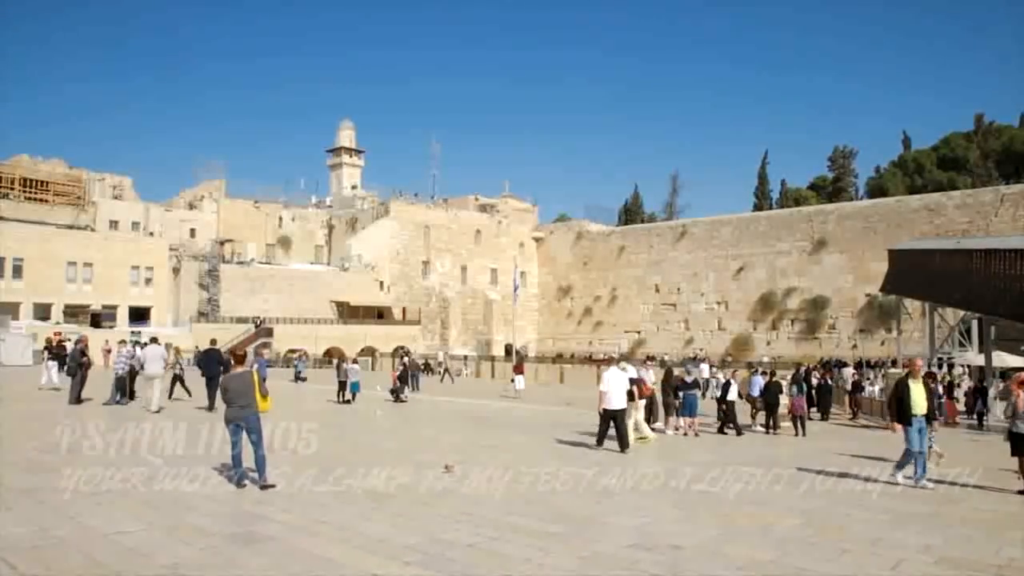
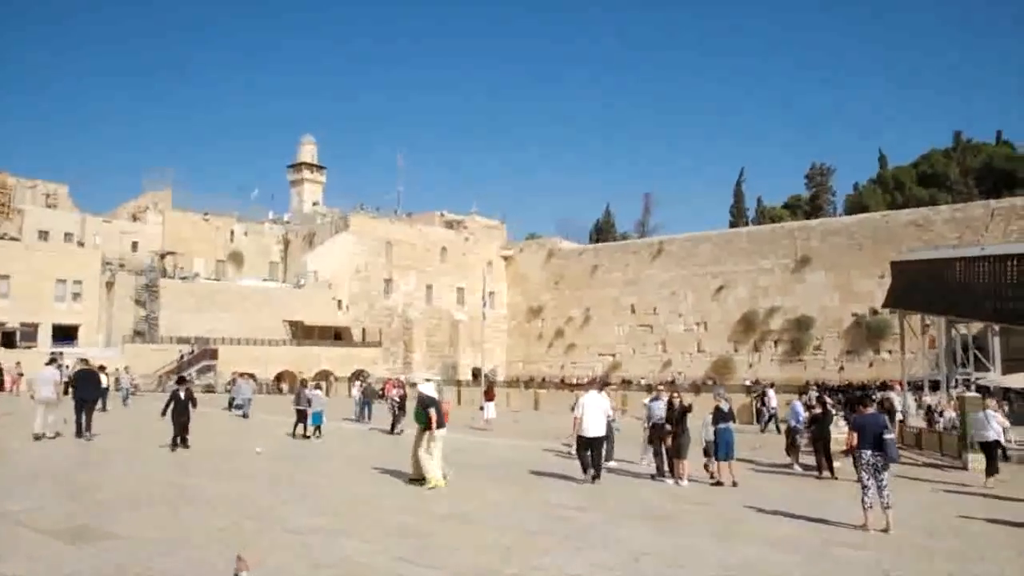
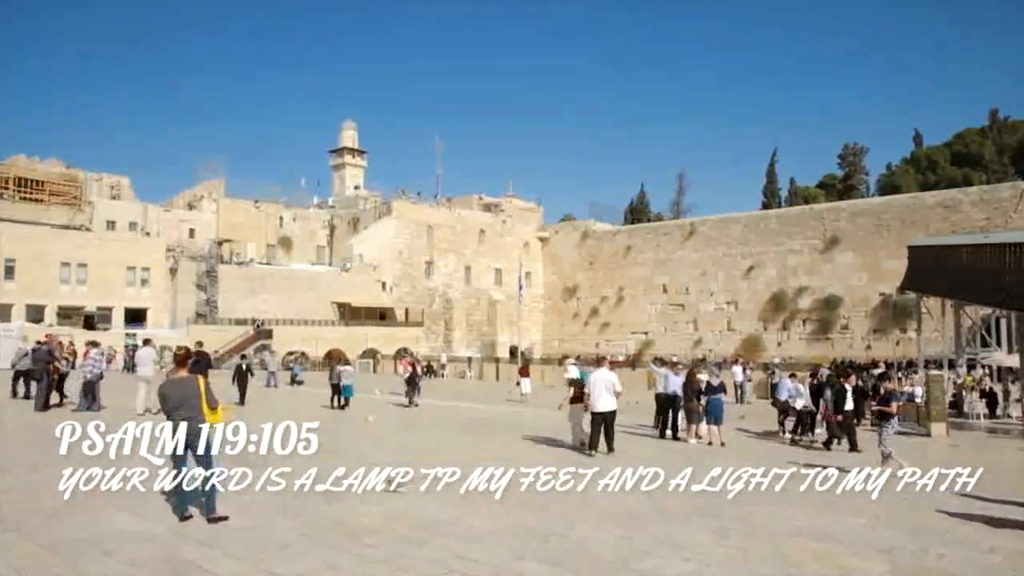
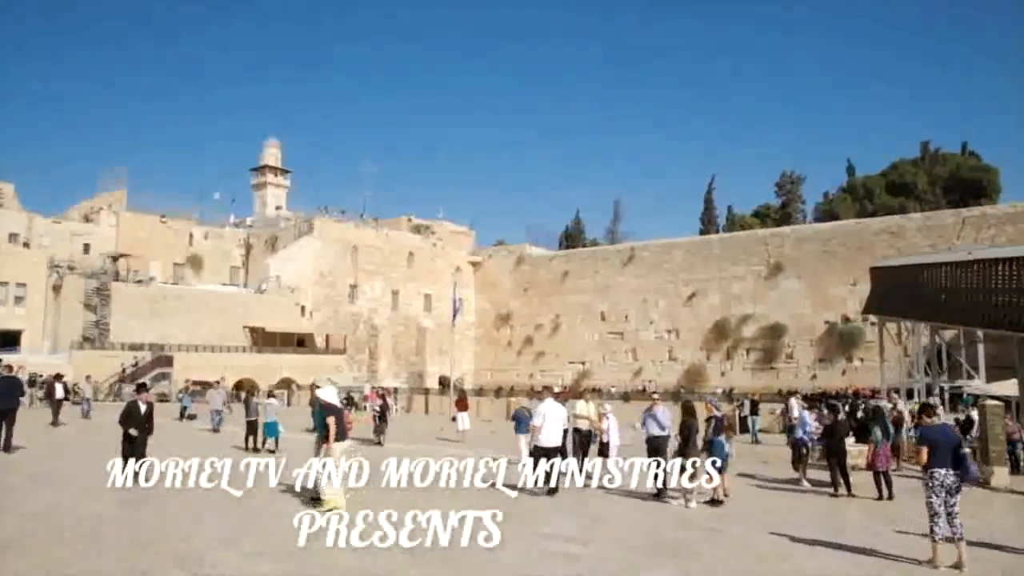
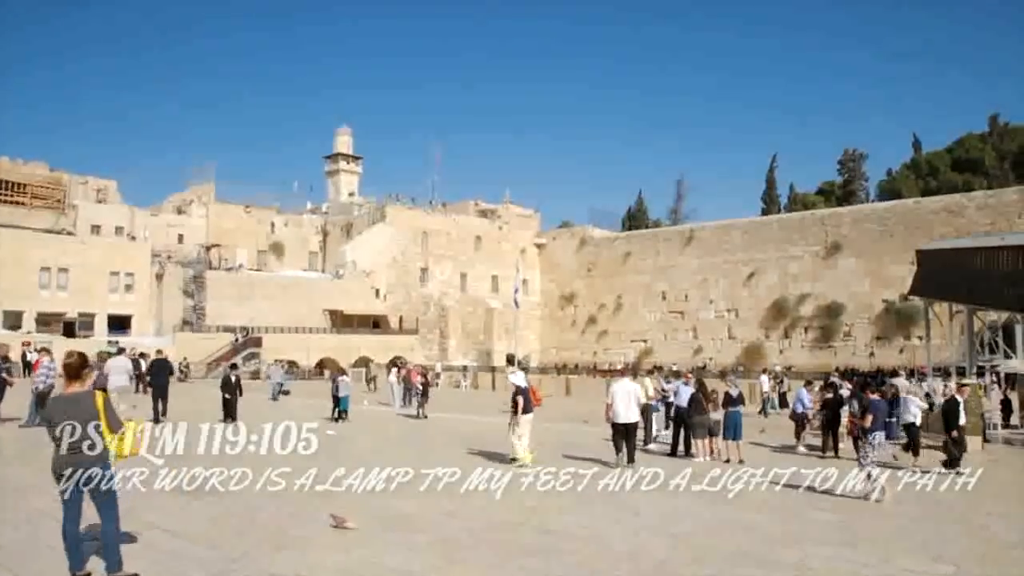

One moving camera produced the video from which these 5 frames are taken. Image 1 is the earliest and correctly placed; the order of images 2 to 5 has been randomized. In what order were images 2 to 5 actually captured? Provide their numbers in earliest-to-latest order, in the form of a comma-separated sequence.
3, 5, 2, 4
